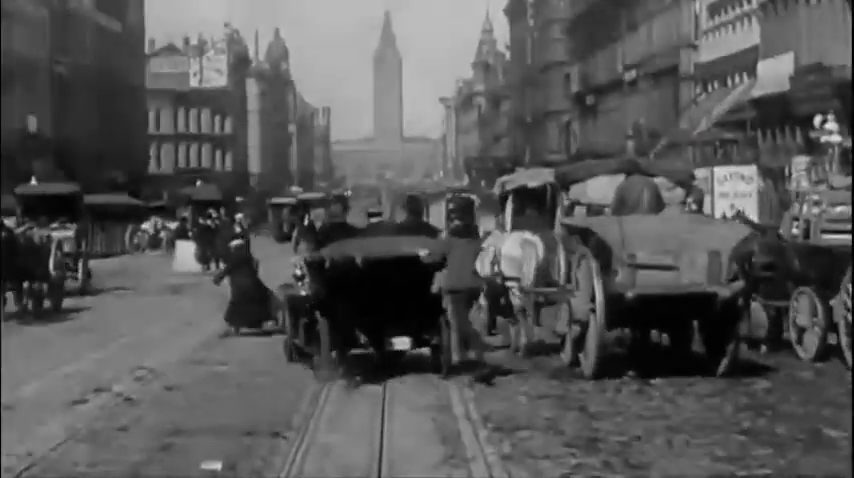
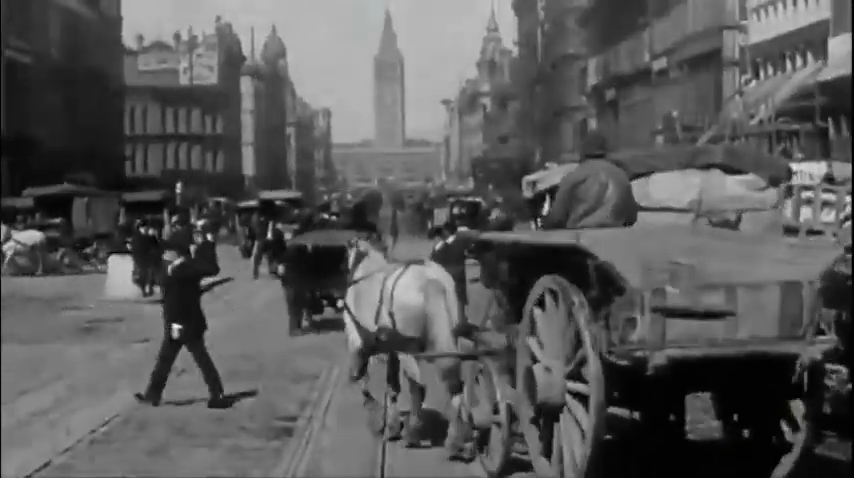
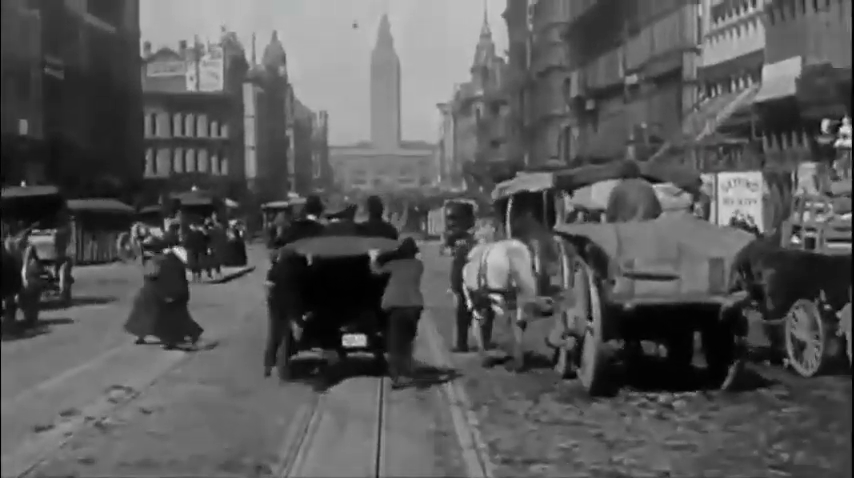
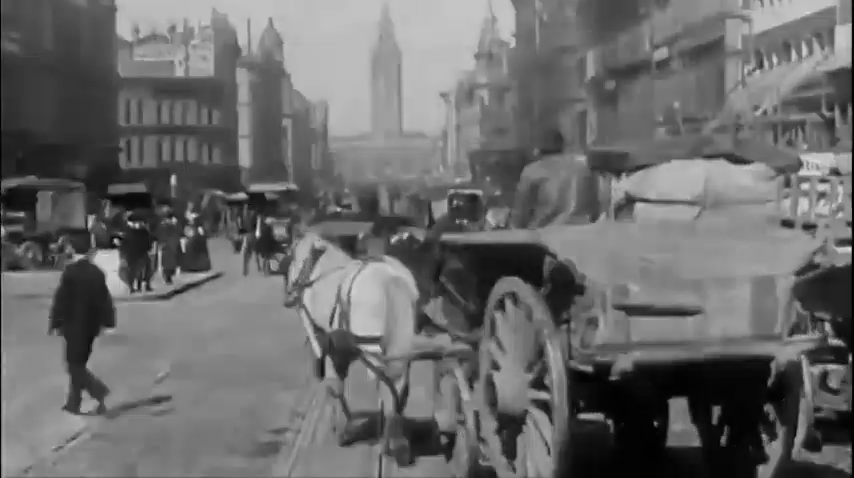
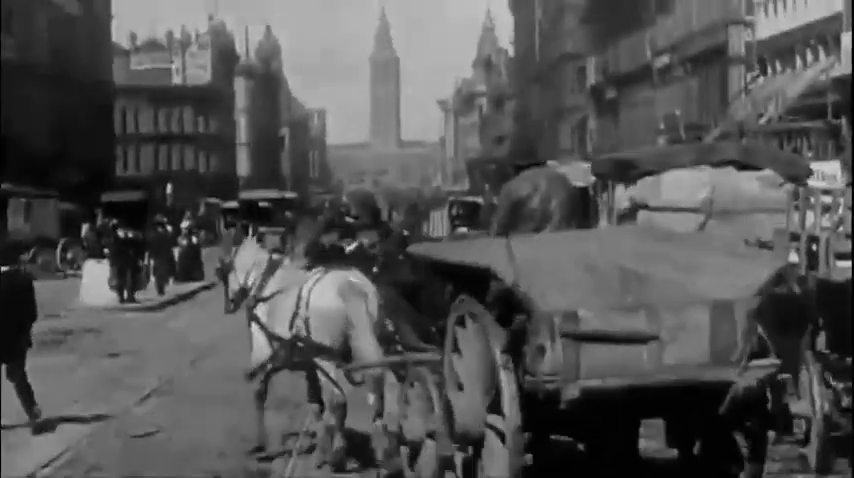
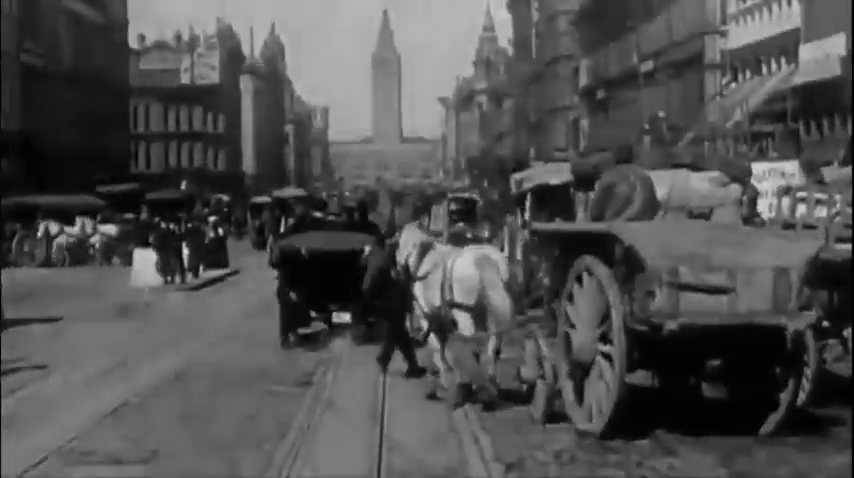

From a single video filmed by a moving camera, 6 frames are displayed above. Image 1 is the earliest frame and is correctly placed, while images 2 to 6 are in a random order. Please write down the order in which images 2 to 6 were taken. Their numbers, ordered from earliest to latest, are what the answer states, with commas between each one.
3, 6, 2, 4, 5
